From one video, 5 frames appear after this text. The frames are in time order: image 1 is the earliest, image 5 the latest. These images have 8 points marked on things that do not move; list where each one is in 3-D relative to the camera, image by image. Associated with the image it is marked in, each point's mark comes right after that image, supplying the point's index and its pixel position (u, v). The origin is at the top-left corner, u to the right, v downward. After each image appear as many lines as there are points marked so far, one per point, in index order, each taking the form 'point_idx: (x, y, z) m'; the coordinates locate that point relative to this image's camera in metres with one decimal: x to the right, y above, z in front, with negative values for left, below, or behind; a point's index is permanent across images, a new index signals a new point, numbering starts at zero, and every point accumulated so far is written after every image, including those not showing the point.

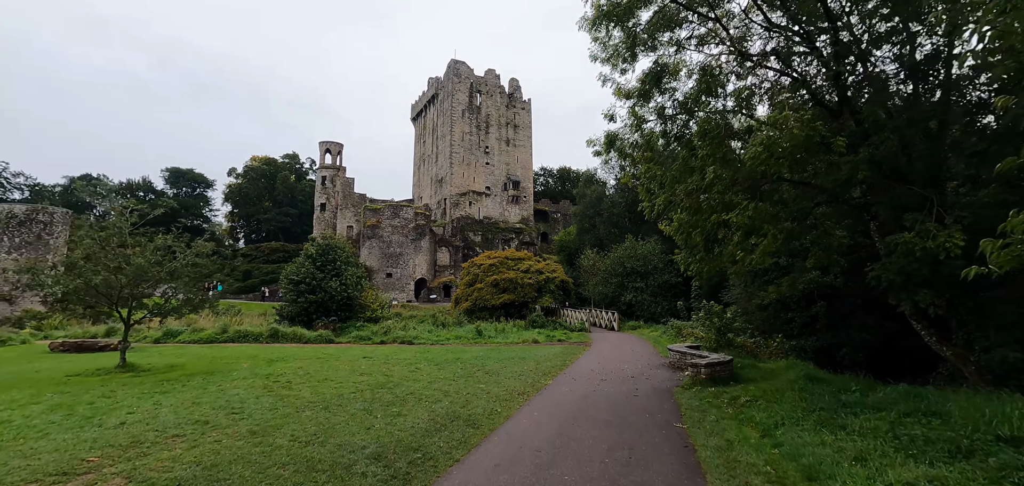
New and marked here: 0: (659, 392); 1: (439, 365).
0: (+2.8, -2.8, +8.5) m
1: (-2.0, -3.3, +12.0) m
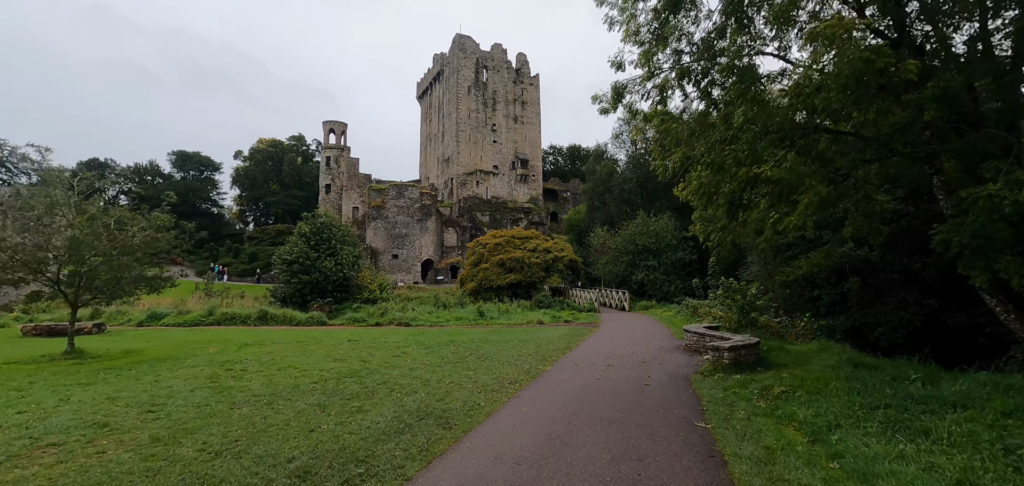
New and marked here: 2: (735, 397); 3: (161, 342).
0: (+2.6, -2.2, +7.3) m
1: (-2.0, -2.6, +10.9) m
2: (+3.0, -2.1, +6.1) m
3: (-8.7, -2.4, +11.1) m
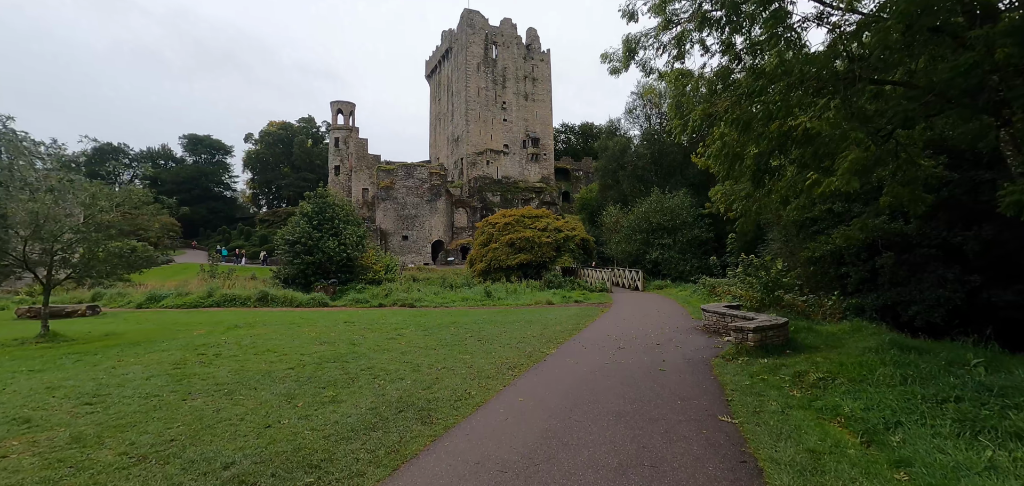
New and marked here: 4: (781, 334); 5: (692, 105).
0: (+2.6, -1.8, +6.5) m
1: (-2.0, -2.0, +10.3) m
2: (+3.0, -1.7, +5.3) m
3: (-8.6, -1.9, +10.6) m
4: (+4.4, -1.5, +7.3) m
5: (+3.4, +2.6, +8.4) m
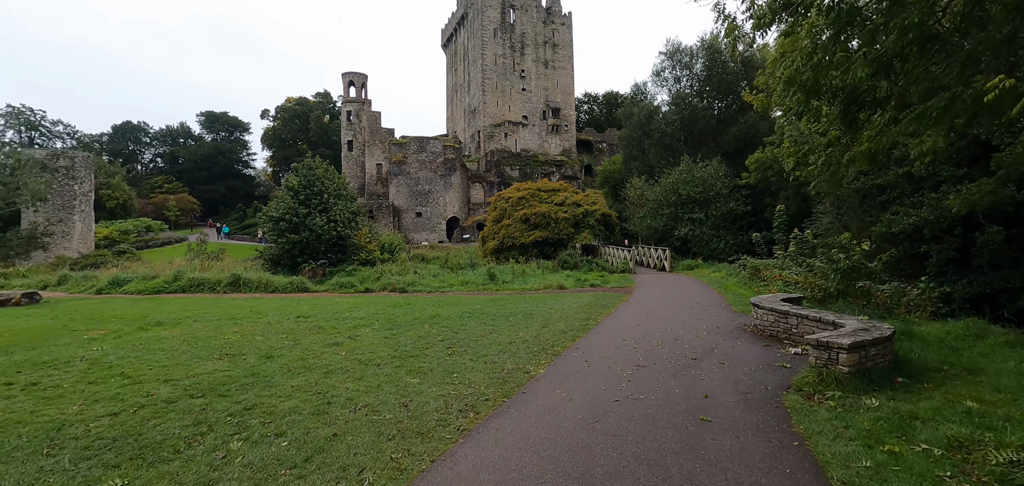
0: (+2.2, -1.5, +4.1) m
1: (-2.2, -1.5, +8.1) m
2: (+2.5, -1.5, +2.9) m
3: (-8.8, -1.5, +8.8) m
4: (+4.0, -1.2, +4.8) m
5: (+3.1, +3.0, +5.8) m
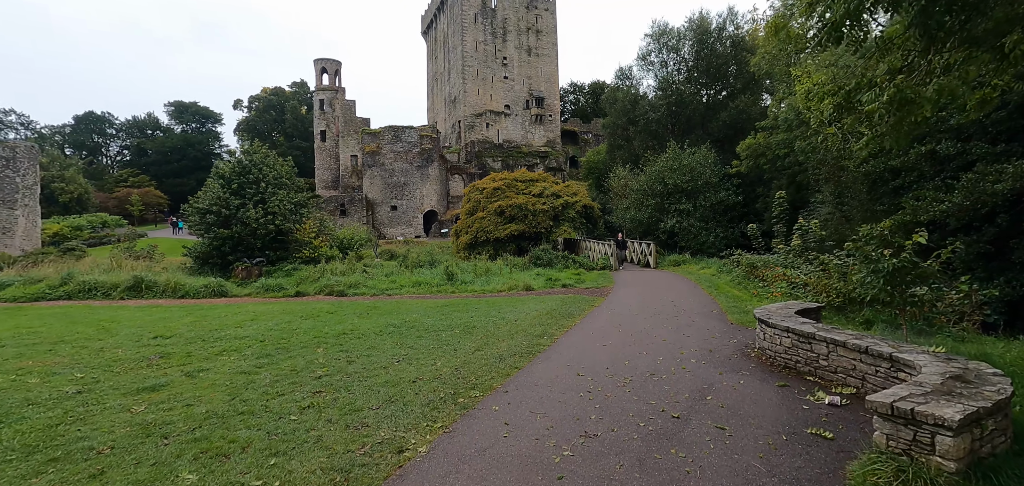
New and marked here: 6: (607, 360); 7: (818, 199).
0: (+1.3, -1.5, +2.0) m
1: (-3.2, -1.5, +5.9) m
2: (+1.6, -1.4, +0.8) m
3: (-9.8, -1.4, +6.5) m
4: (+3.0, -1.1, +2.7) m
5: (+2.0, +3.0, +3.6) m
6: (+1.2, -1.4, +5.4) m
7: (+10.4, +1.5, +15.1) m
